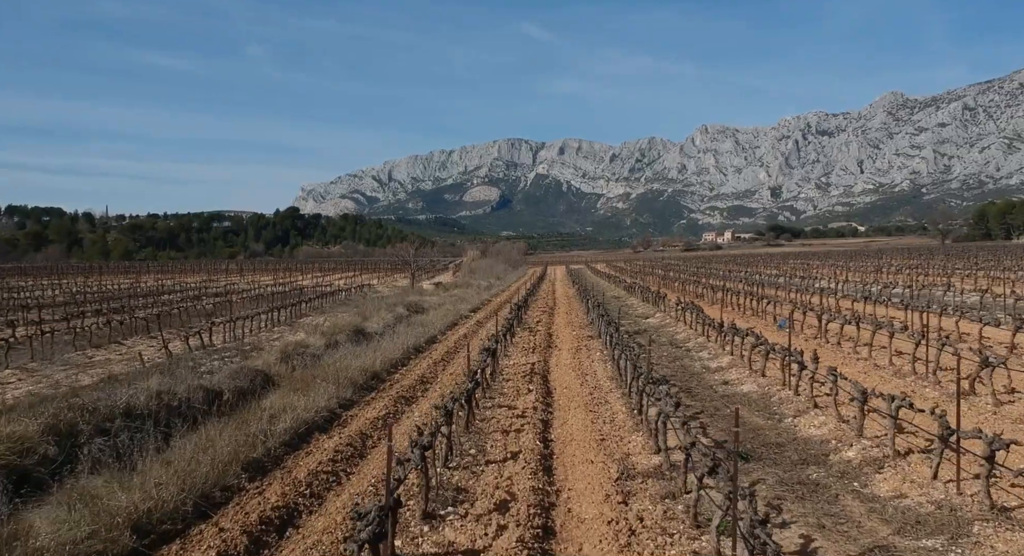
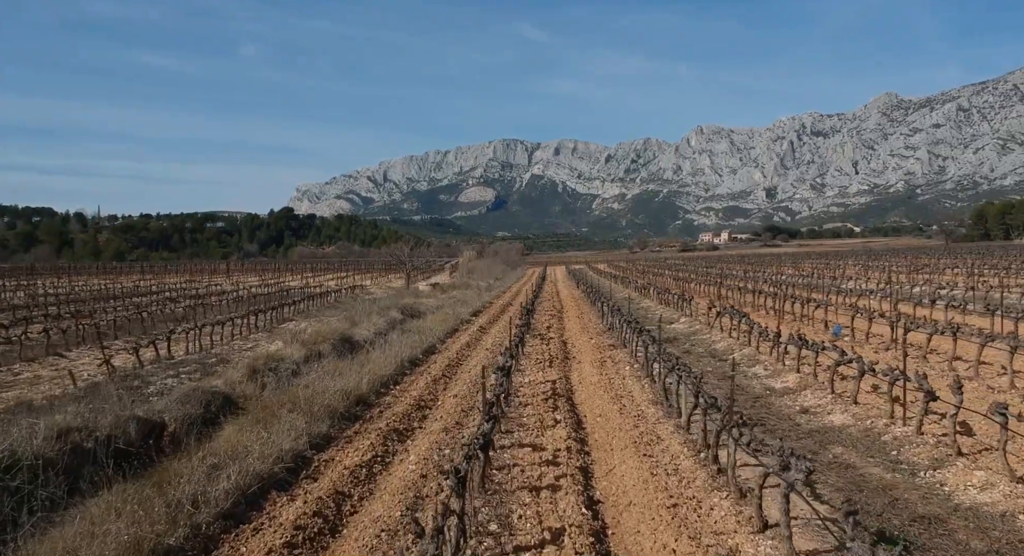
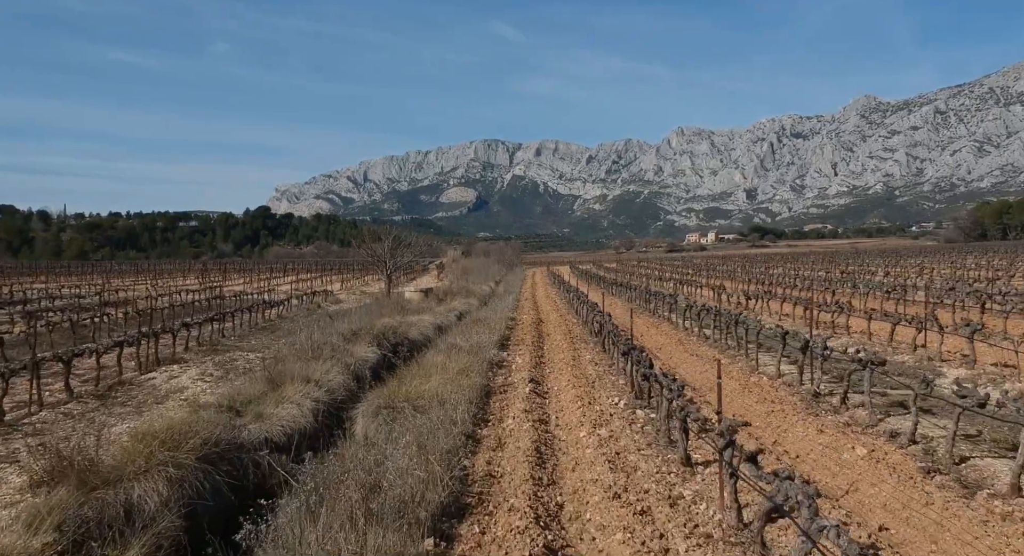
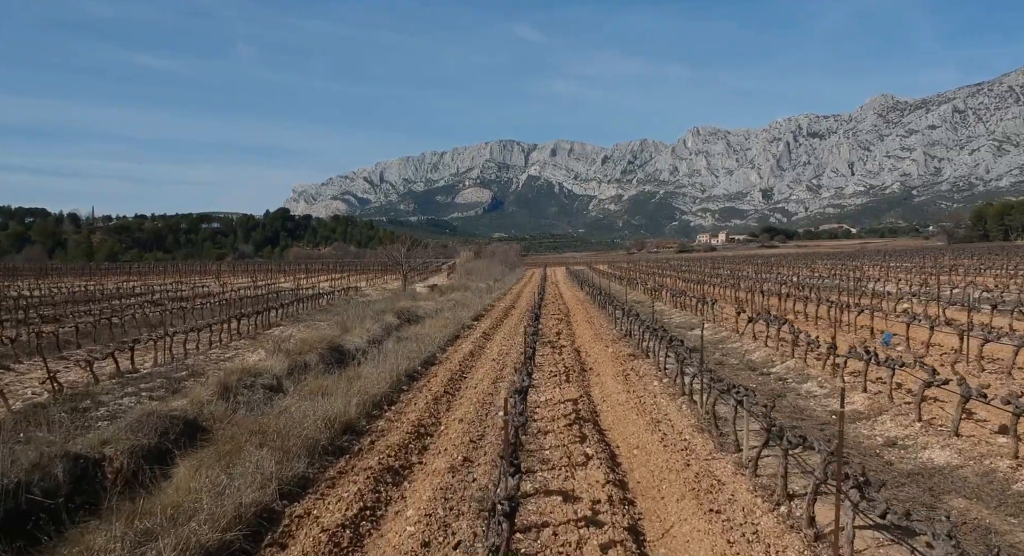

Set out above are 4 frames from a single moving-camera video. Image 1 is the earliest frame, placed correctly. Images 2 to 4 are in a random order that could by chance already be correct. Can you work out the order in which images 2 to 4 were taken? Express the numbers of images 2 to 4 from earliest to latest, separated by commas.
2, 4, 3
